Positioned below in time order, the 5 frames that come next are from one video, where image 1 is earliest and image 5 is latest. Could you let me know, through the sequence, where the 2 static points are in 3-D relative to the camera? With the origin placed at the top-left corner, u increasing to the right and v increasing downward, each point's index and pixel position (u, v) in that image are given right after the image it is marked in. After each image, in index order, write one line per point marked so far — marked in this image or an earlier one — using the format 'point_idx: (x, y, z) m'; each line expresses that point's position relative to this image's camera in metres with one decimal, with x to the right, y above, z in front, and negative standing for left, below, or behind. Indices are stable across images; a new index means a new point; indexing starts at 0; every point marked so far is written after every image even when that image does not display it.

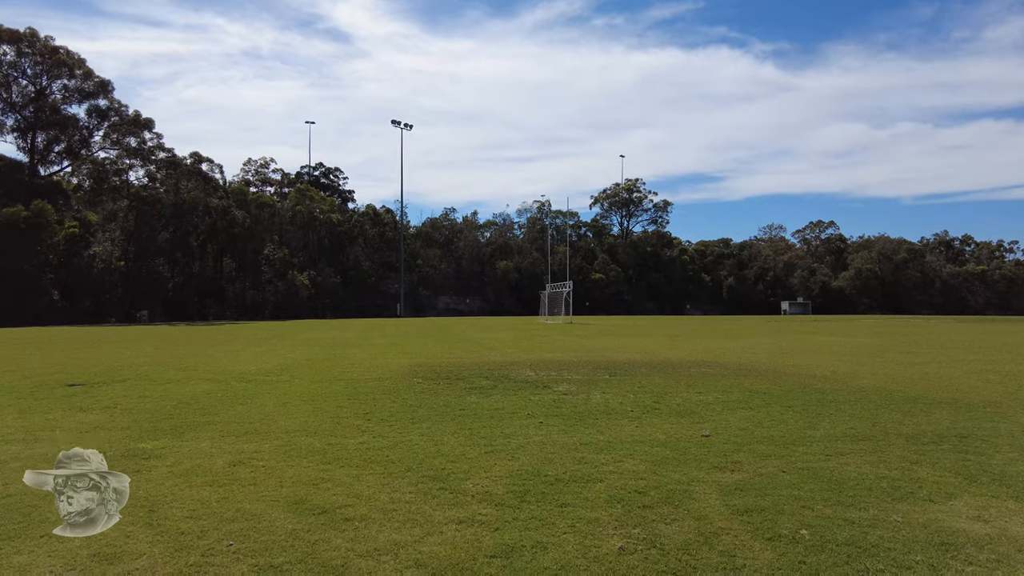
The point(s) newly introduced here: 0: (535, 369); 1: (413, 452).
0: (+0.5, -1.7, +13.4) m
1: (-0.9, -1.6, +6.0) m
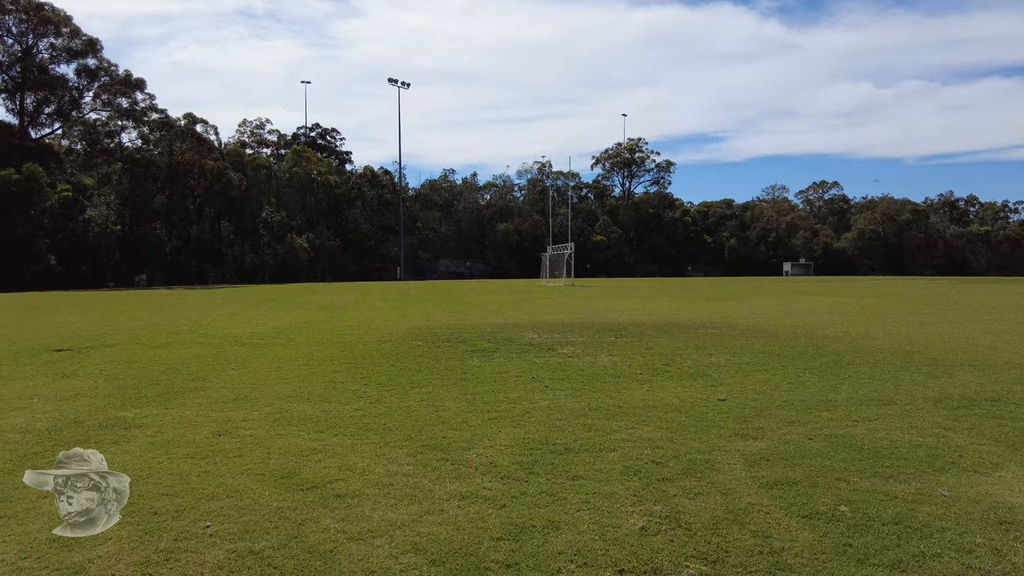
0: (+0.5, -0.9, +13.0) m
1: (-0.9, -1.2, +5.7) m
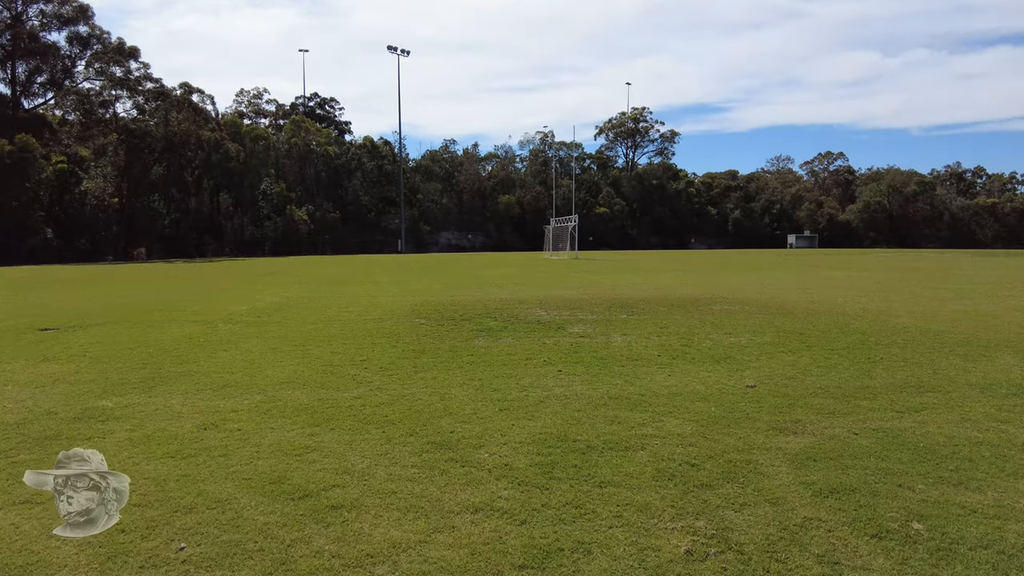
0: (+0.7, -0.4, +12.5) m
1: (-0.8, -1.0, +5.2) m
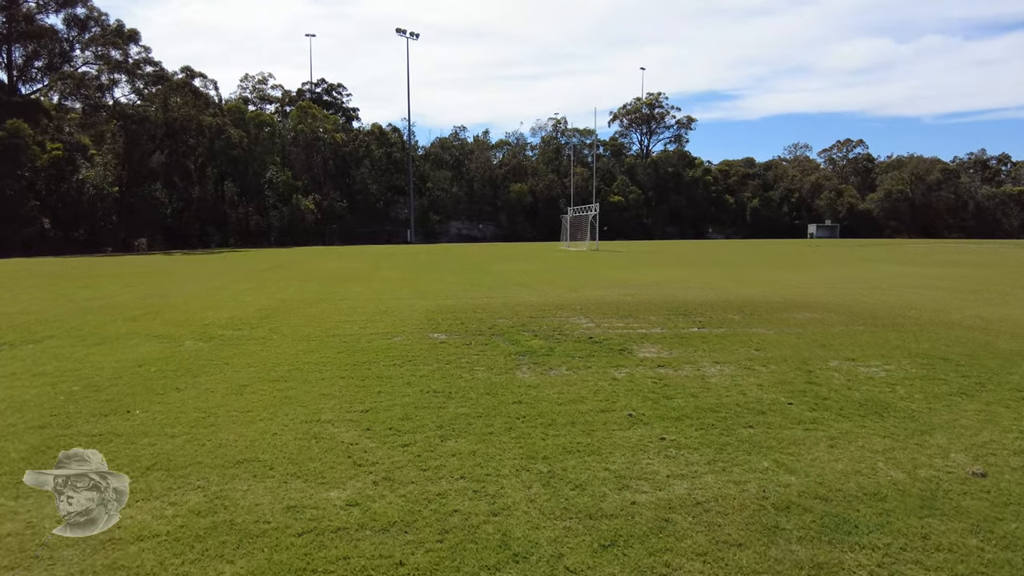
0: (+1.3, -0.5, +10.2) m
1: (-0.3, -1.2, +3.0) m
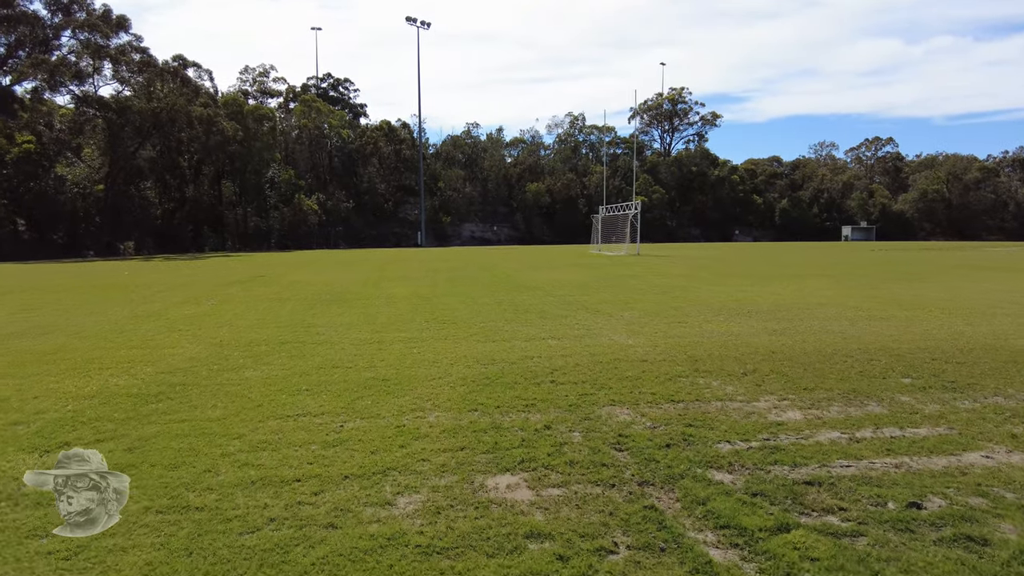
0: (+2.3, -0.9, +5.1) m
1: (+0.6, -1.6, -2.1) m
